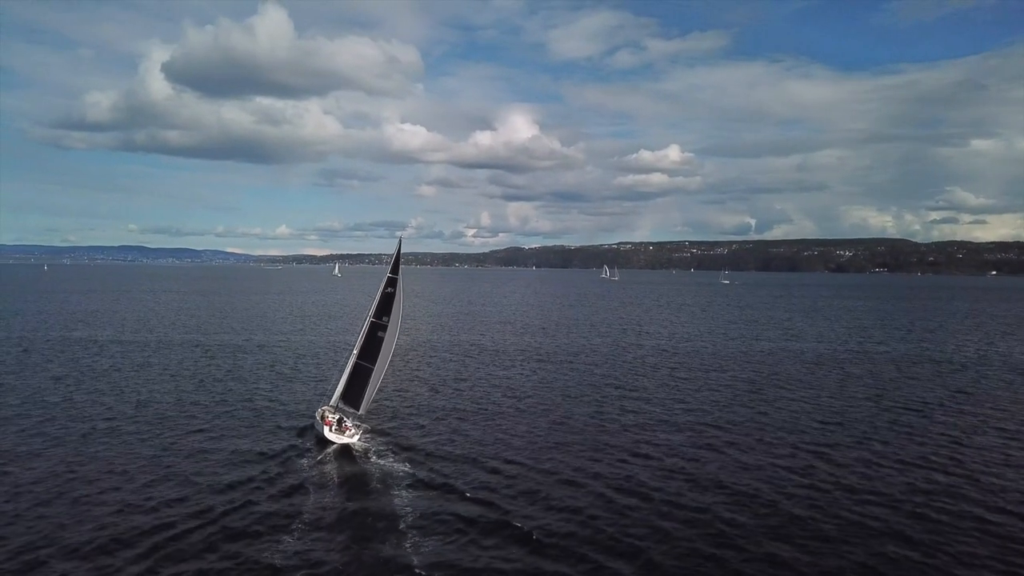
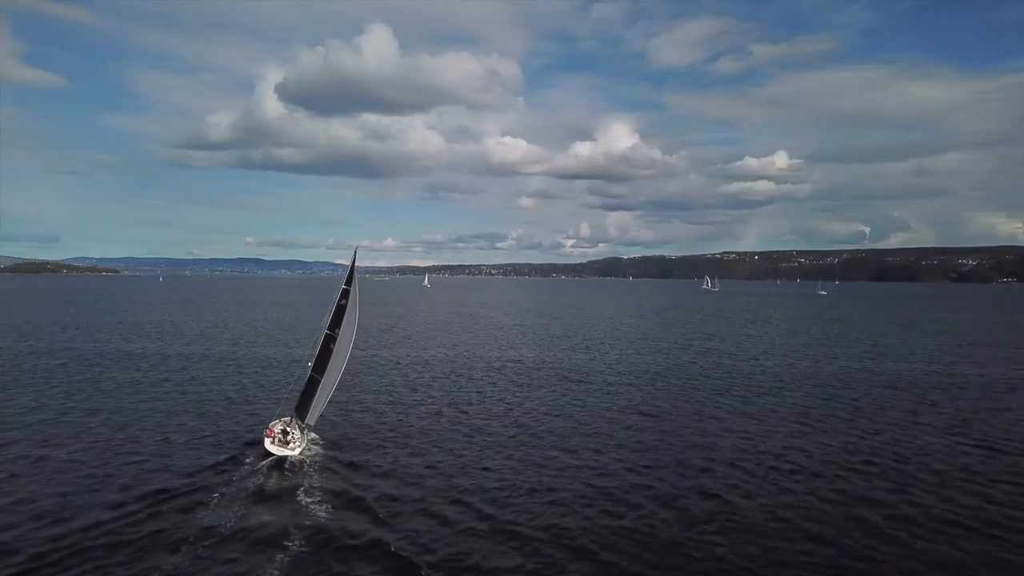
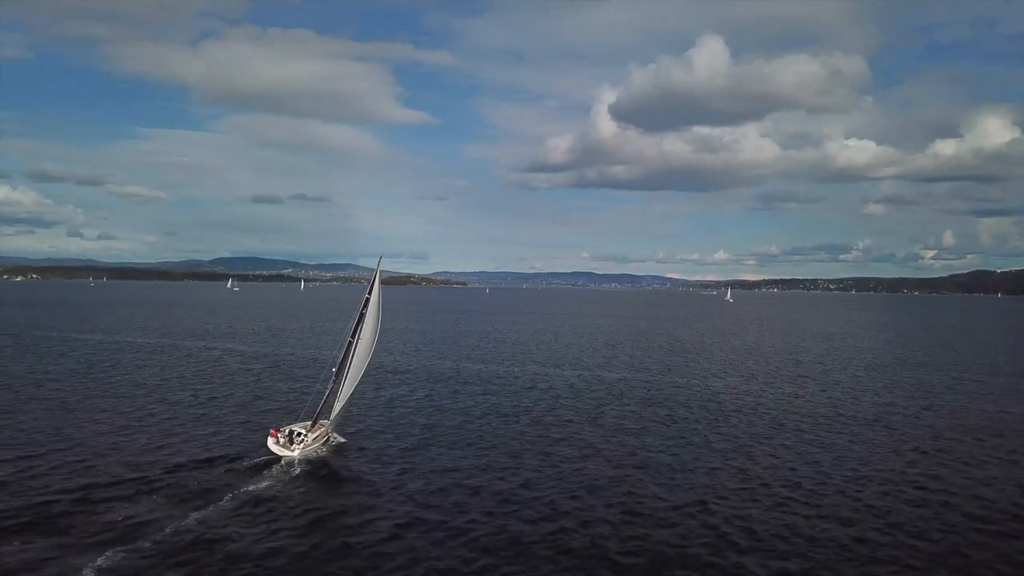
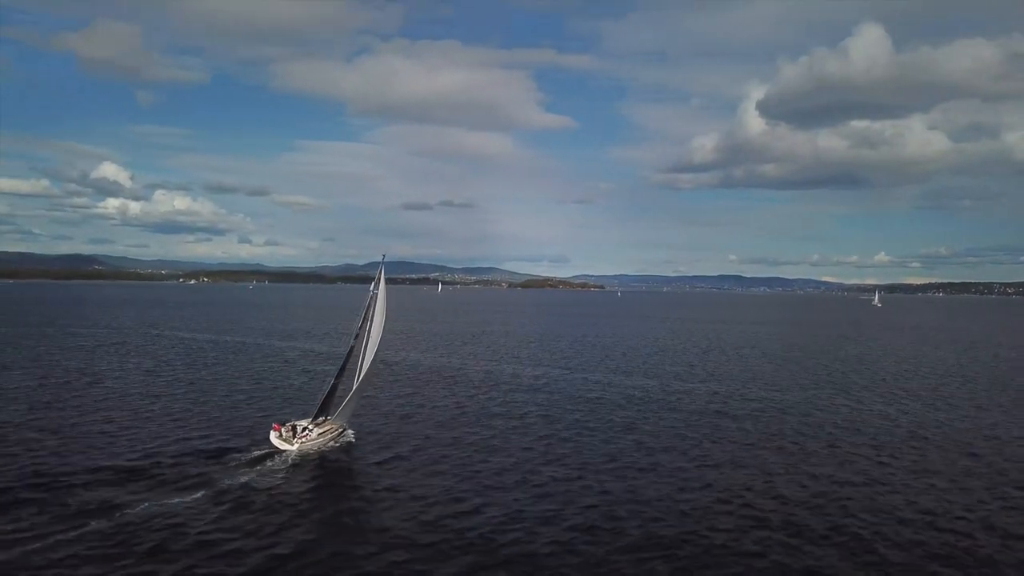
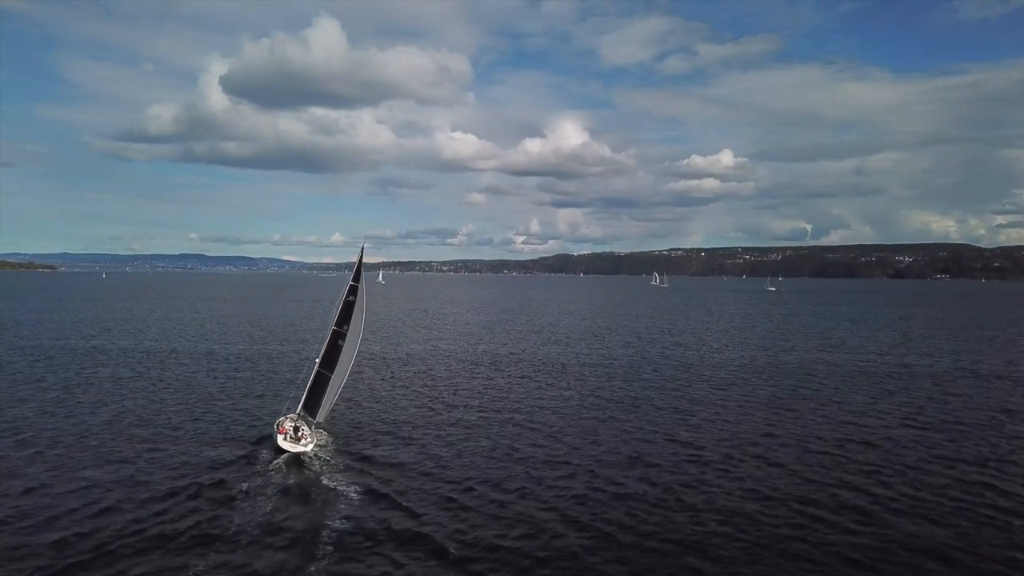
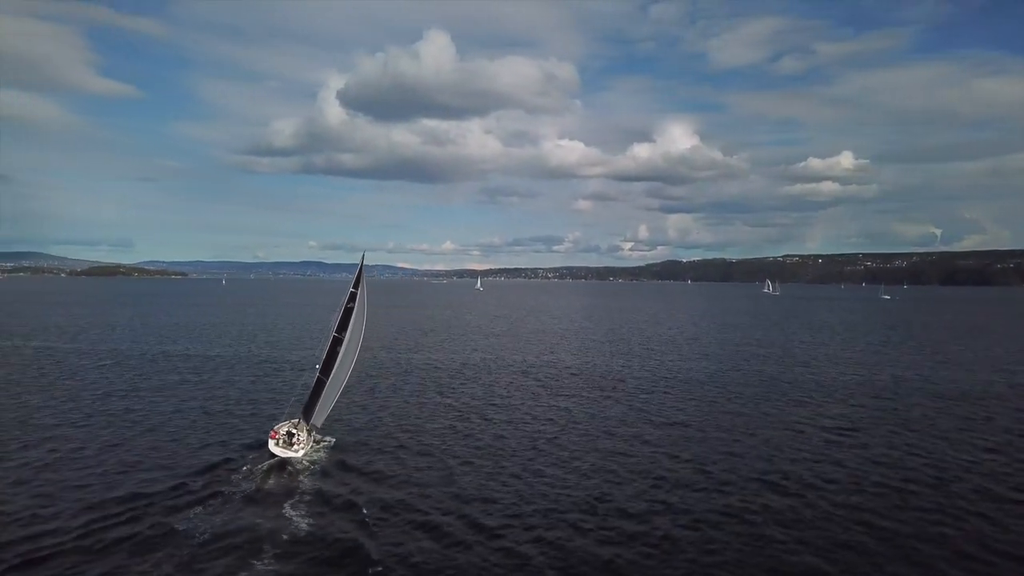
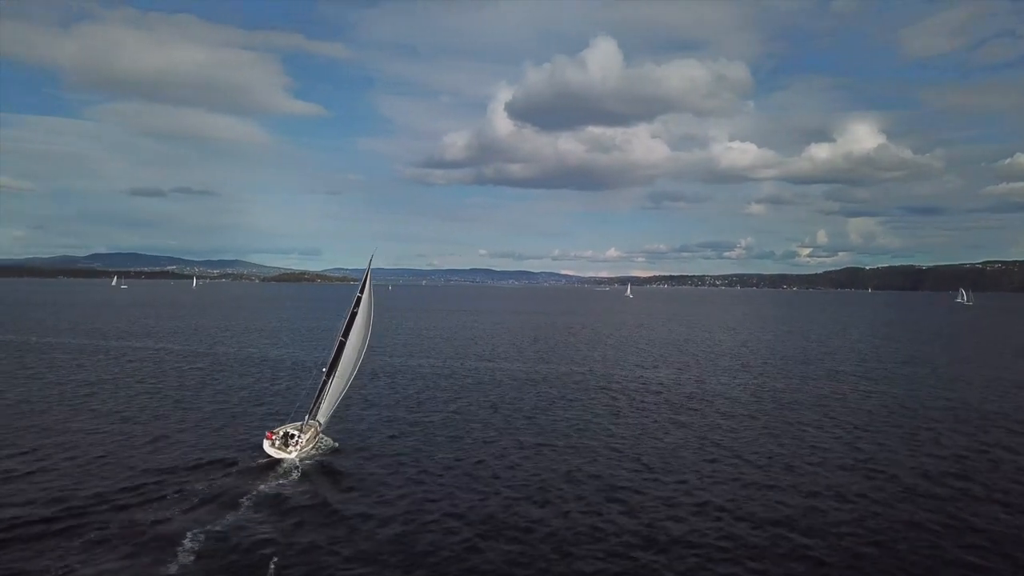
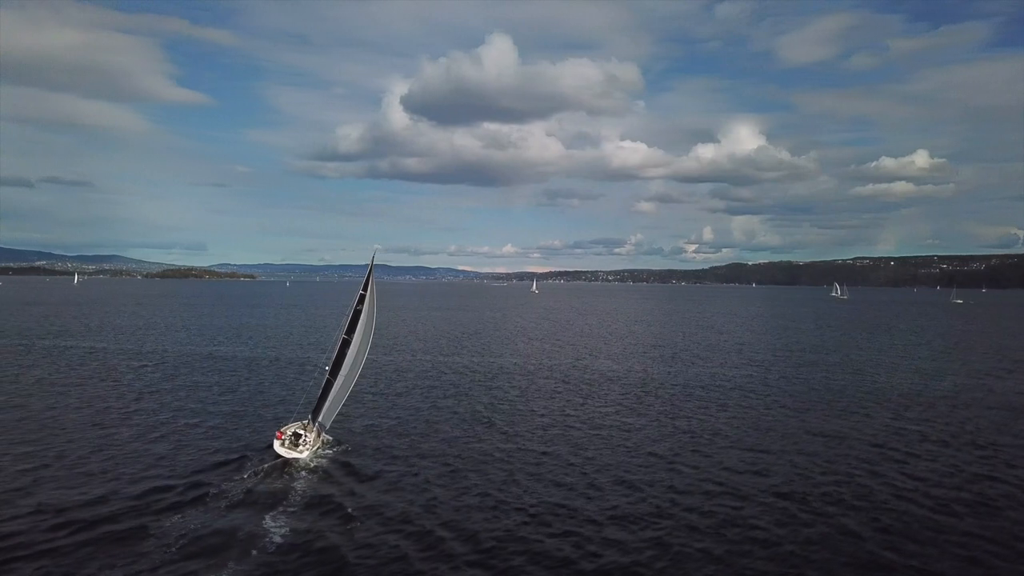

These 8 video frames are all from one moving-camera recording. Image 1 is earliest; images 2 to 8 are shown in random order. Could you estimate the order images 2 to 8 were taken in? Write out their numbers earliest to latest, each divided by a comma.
5, 2, 6, 8, 7, 3, 4
